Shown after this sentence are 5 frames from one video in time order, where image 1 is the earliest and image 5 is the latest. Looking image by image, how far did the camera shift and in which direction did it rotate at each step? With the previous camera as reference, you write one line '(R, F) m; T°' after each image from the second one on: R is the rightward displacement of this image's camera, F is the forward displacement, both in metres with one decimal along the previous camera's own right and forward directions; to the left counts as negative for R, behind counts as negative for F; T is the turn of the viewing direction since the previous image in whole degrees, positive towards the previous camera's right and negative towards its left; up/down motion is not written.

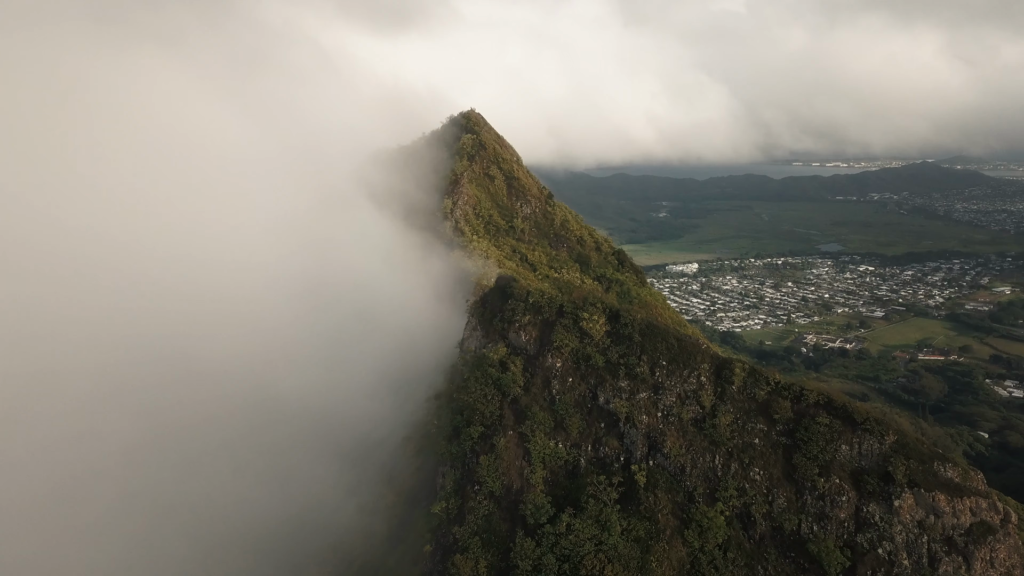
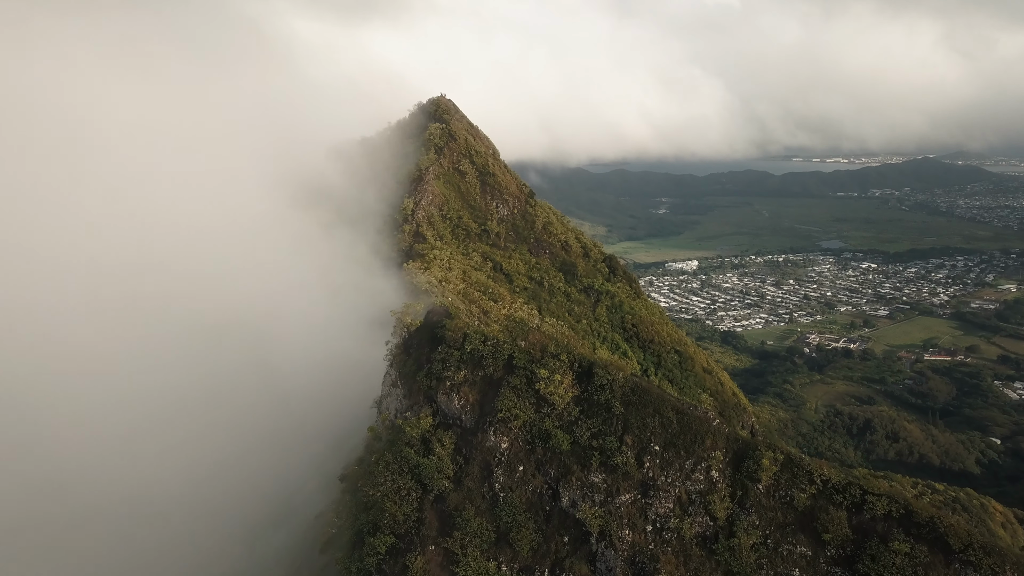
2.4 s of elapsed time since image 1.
(+1.4, +4.3) m; 0°
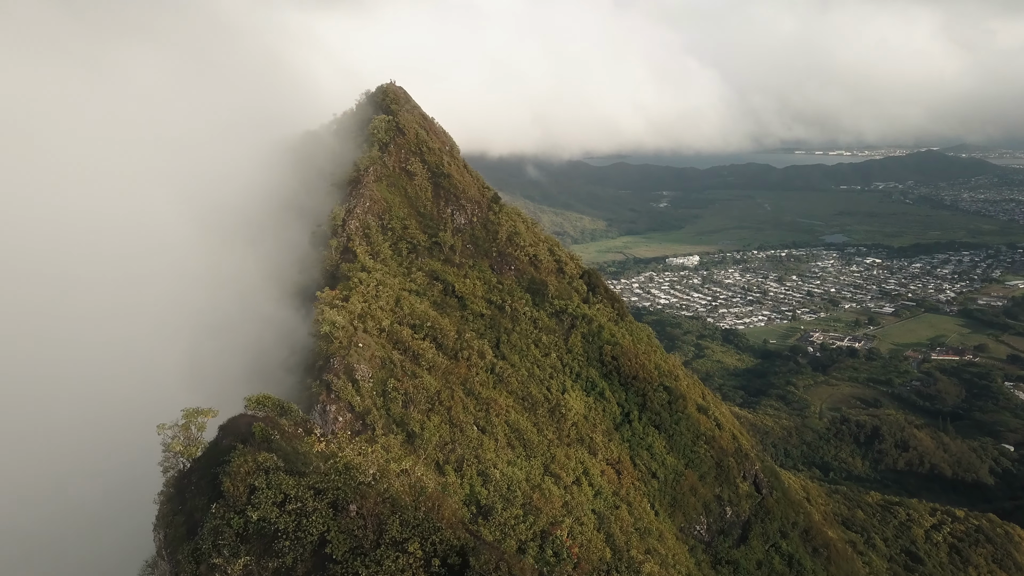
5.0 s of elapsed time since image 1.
(+1.9, +4.5) m; 0°
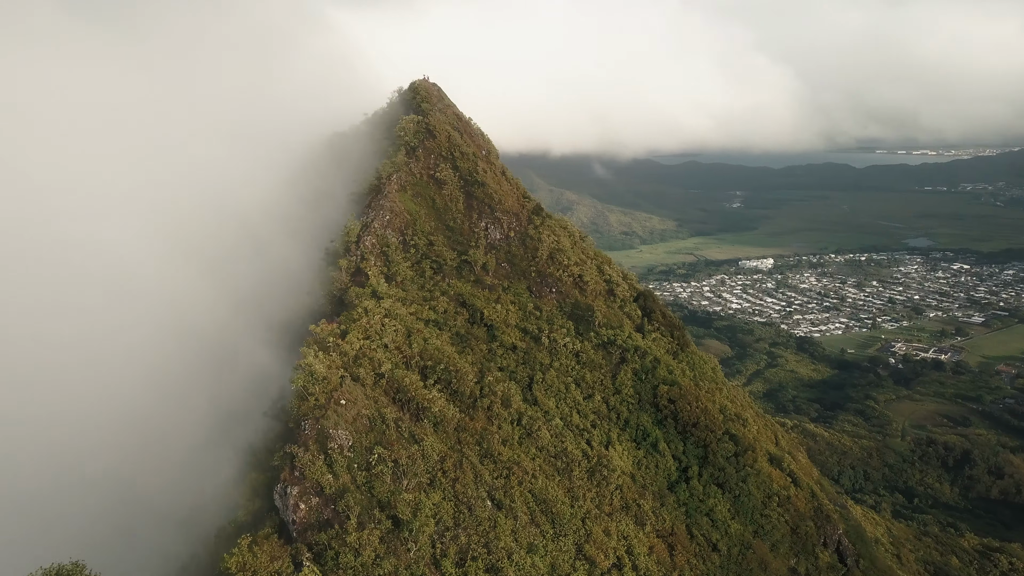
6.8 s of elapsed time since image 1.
(+0.6, +3.1) m; -6°
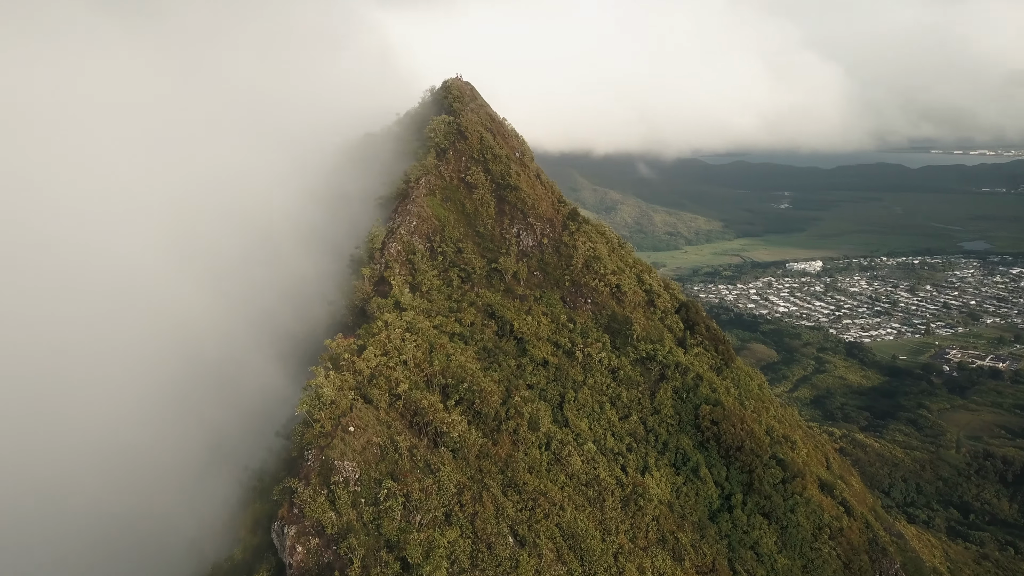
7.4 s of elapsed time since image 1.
(+0.1, +1.0) m; -4°
